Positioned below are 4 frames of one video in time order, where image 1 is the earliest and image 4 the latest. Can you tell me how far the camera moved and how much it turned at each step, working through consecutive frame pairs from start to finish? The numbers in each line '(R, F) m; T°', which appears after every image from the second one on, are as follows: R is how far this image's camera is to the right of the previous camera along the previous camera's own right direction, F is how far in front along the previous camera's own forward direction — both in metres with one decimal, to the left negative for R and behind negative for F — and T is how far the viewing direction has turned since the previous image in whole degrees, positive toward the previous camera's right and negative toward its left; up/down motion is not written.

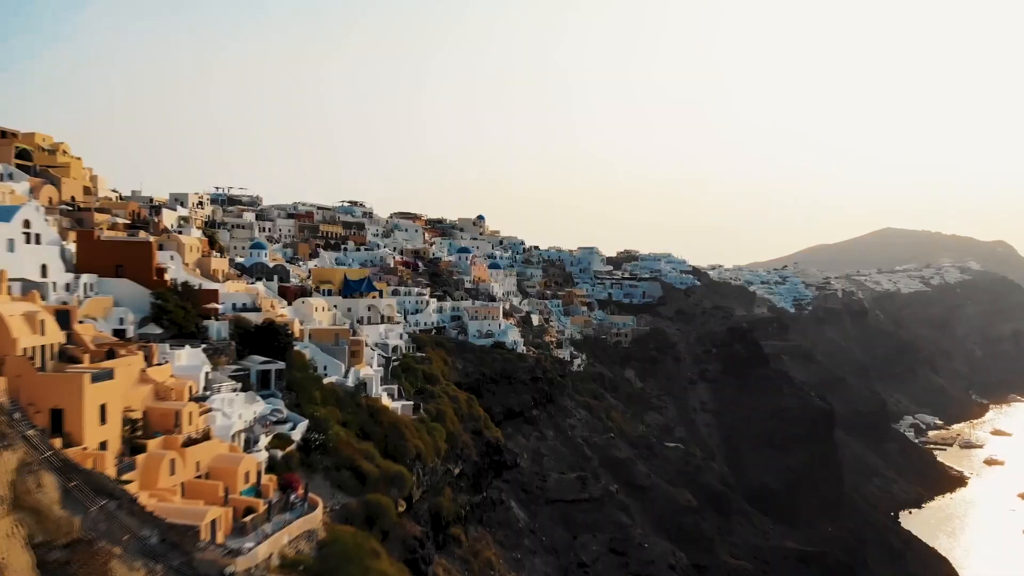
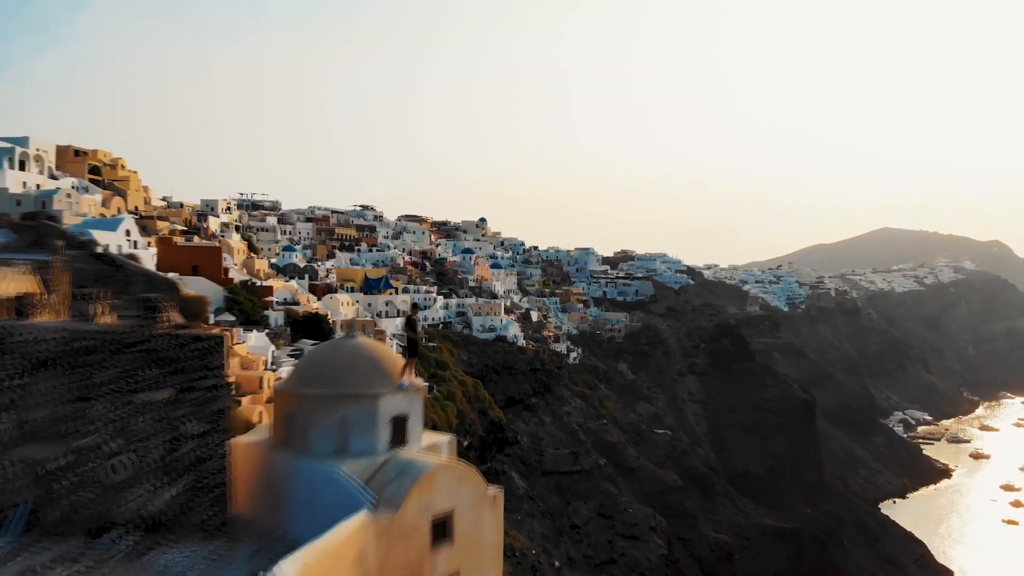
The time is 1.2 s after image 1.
(0.0, -3.2) m; 0°
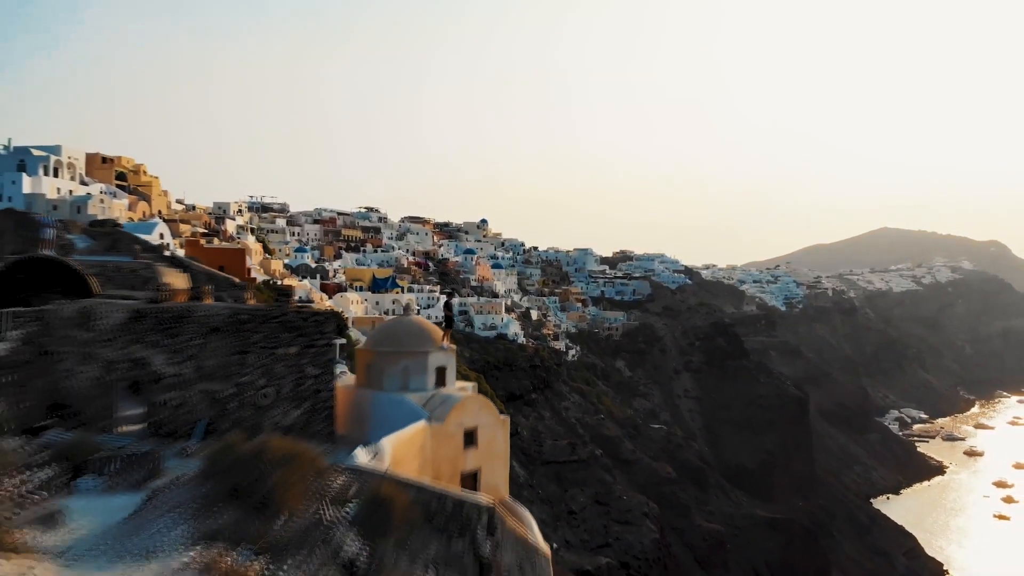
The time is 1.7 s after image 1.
(0.0, -1.4) m; 0°
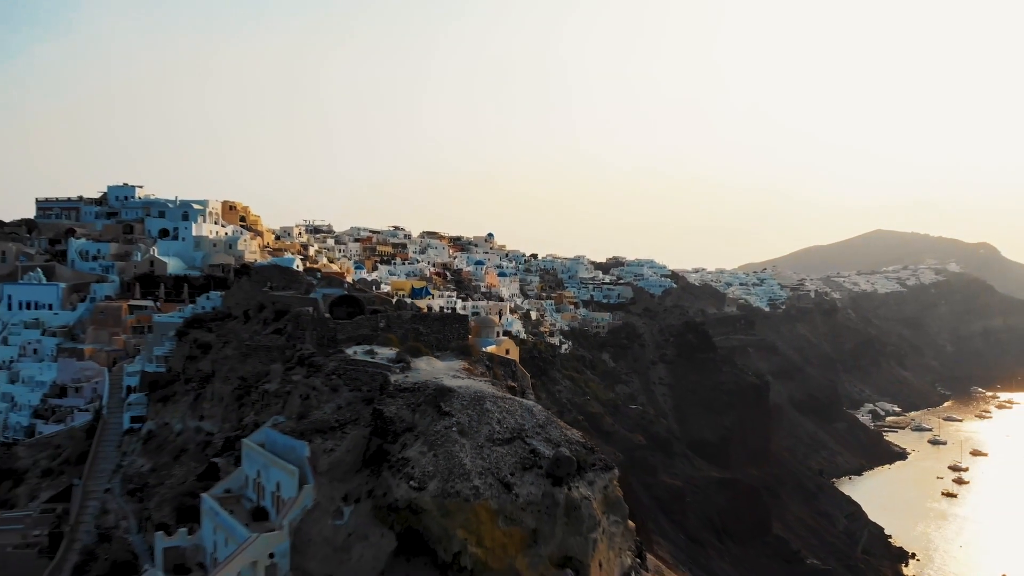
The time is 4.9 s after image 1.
(-0.1, -10.2) m; 0°
